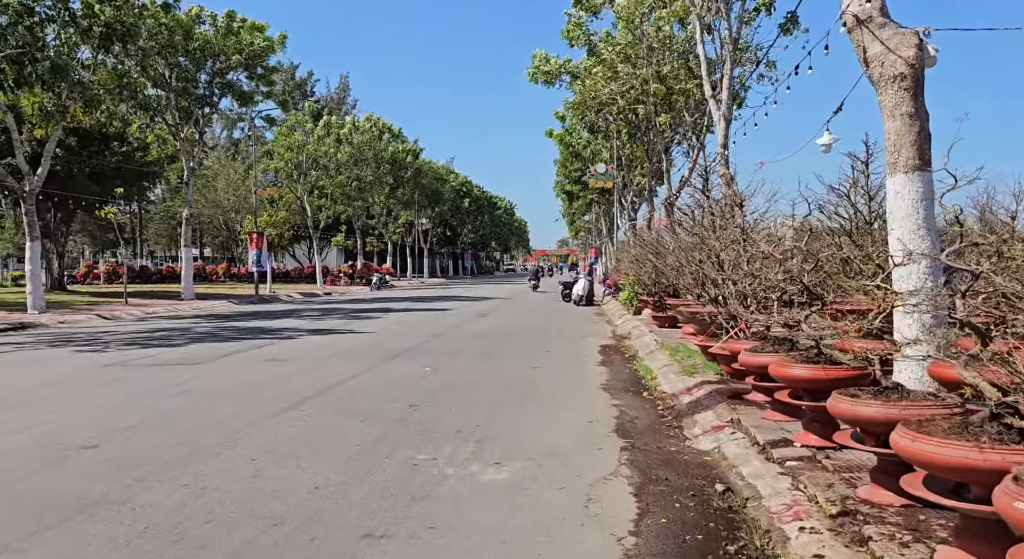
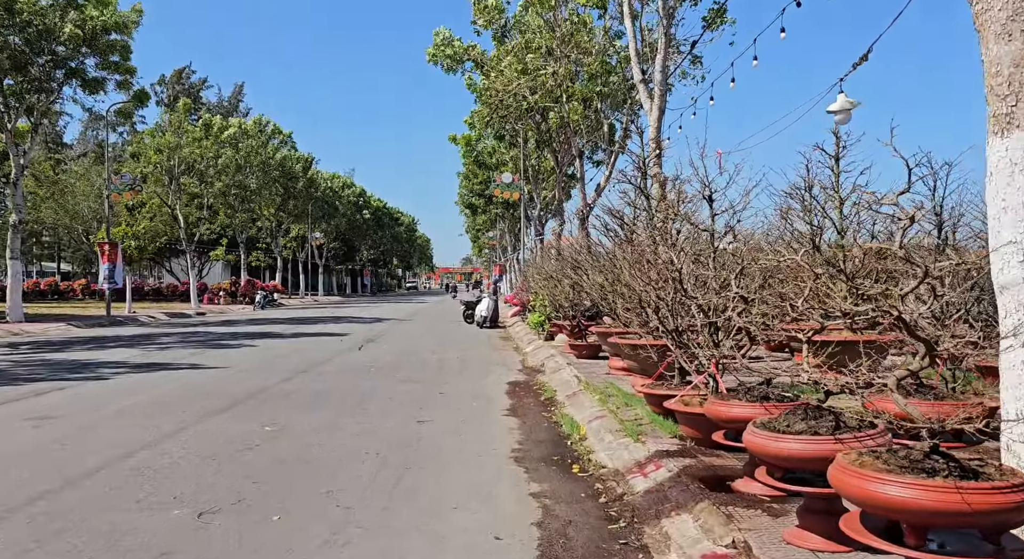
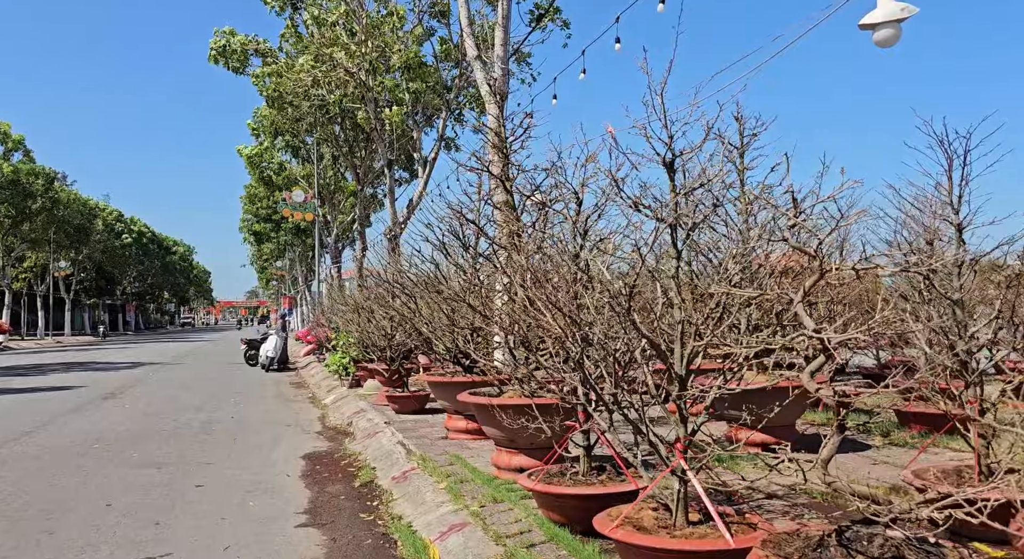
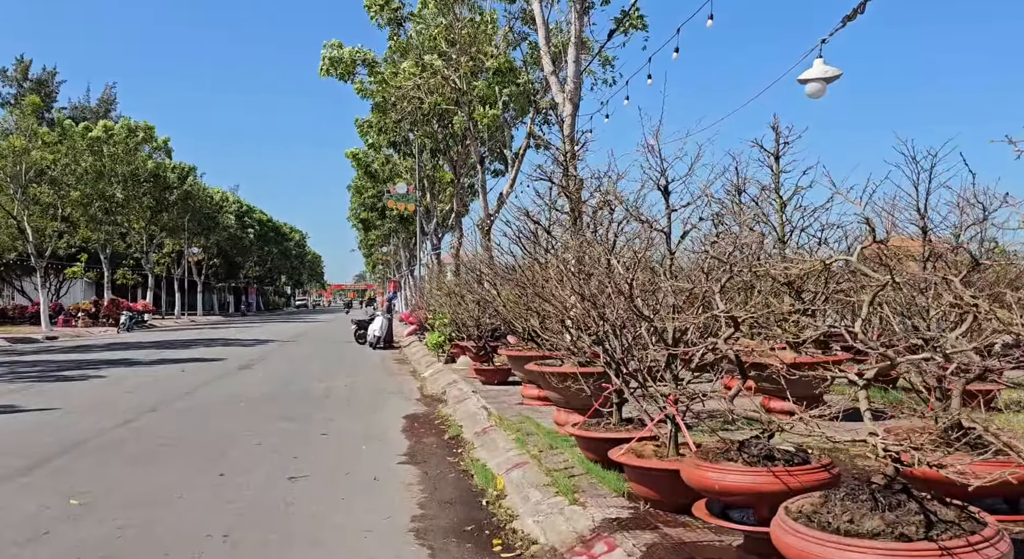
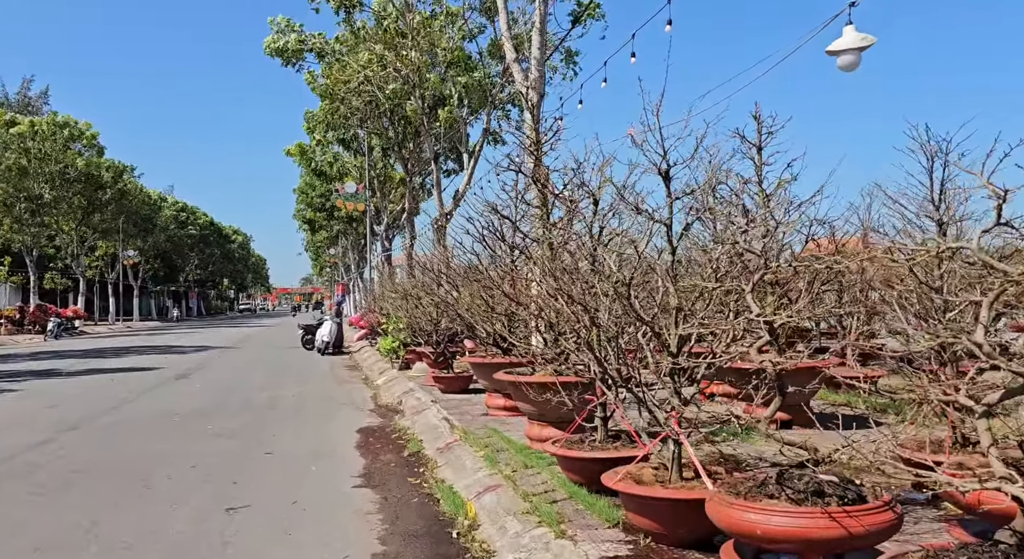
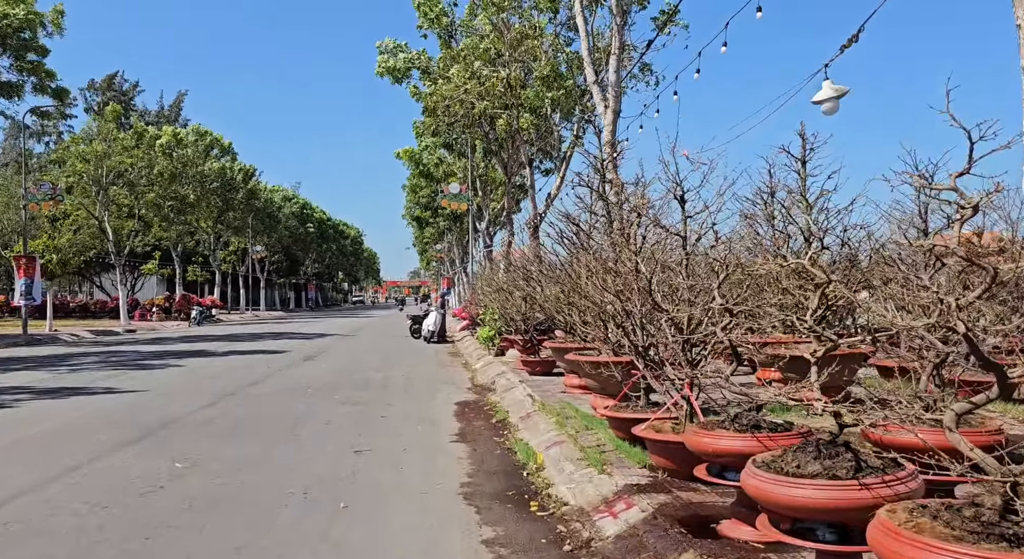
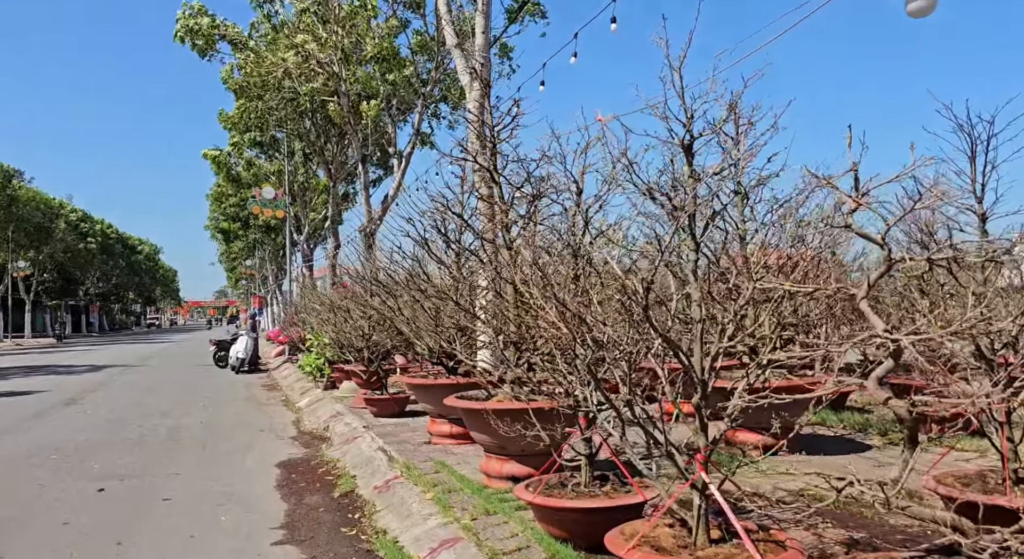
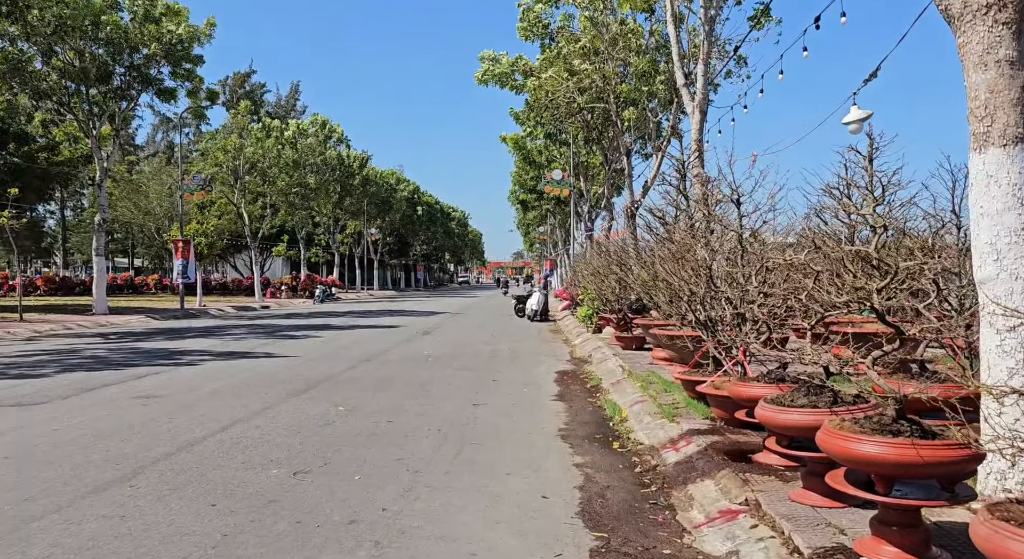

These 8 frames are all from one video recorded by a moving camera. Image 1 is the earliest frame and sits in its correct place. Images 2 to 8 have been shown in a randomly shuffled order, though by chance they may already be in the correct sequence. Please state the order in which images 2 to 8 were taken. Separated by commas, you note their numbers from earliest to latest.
8, 2, 6, 4, 5, 3, 7
